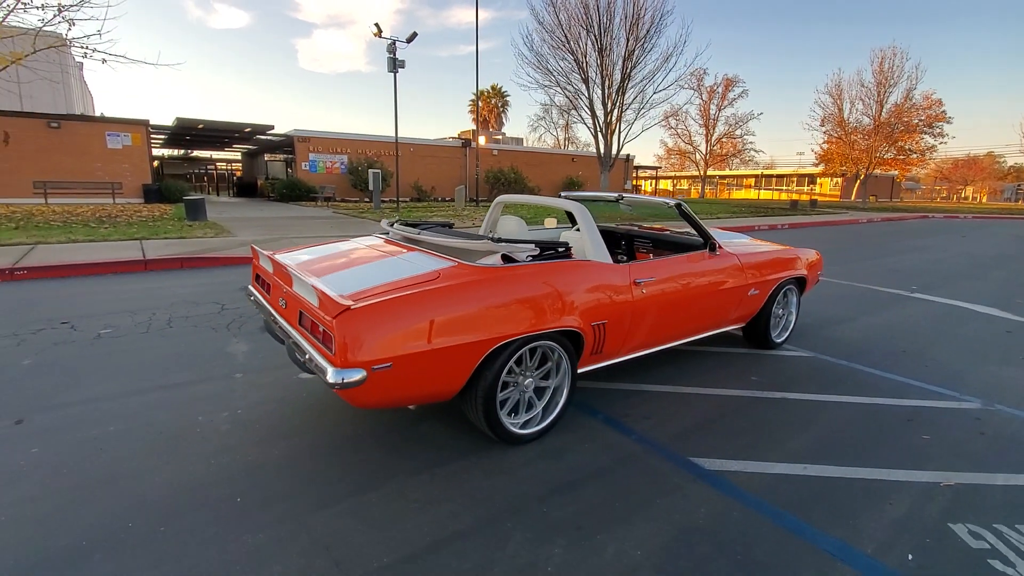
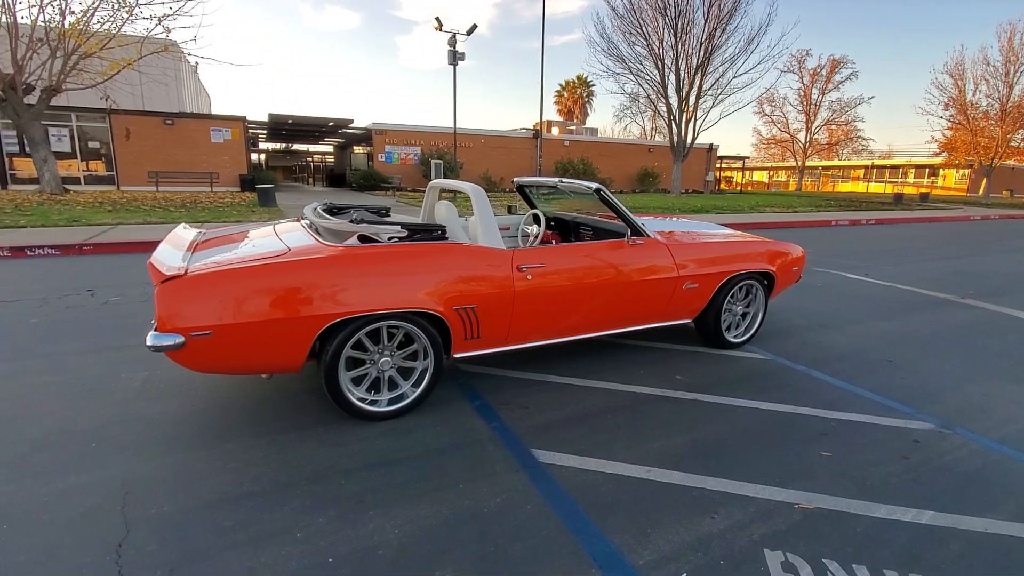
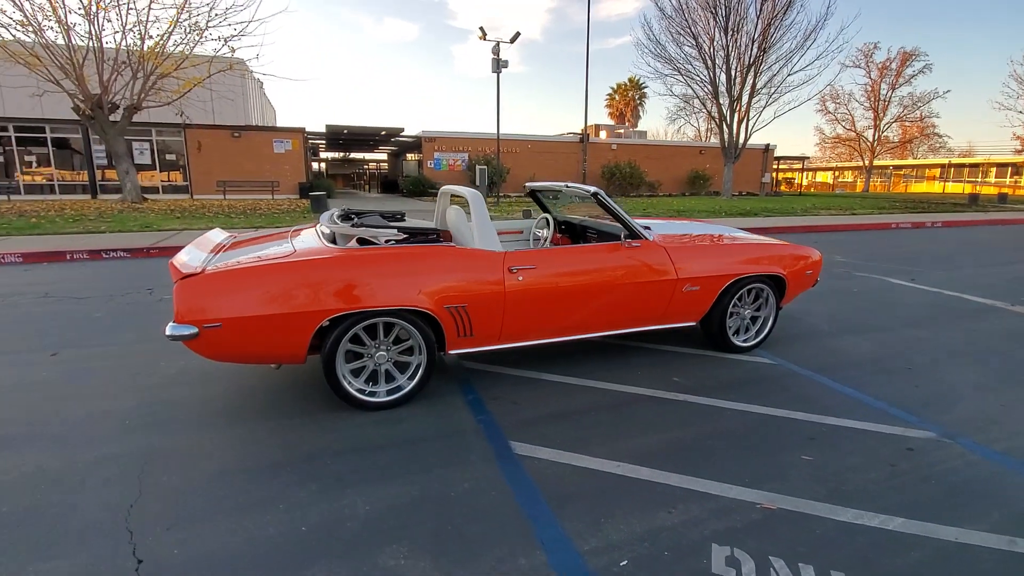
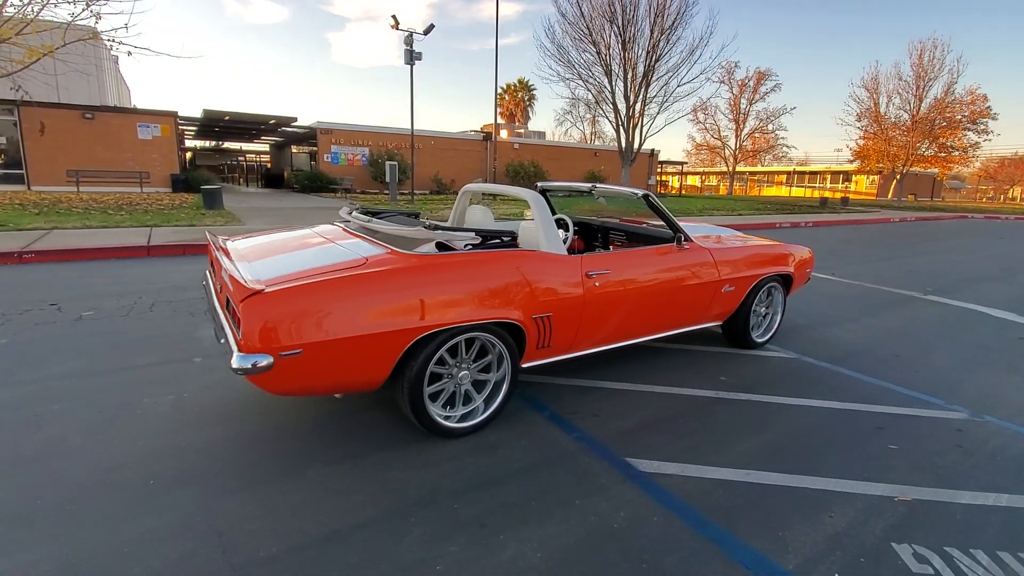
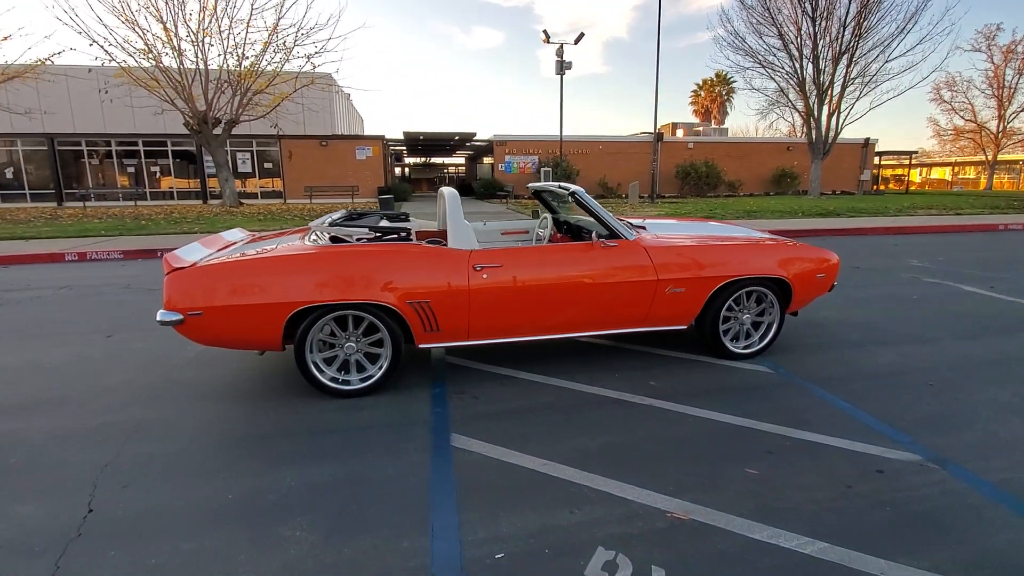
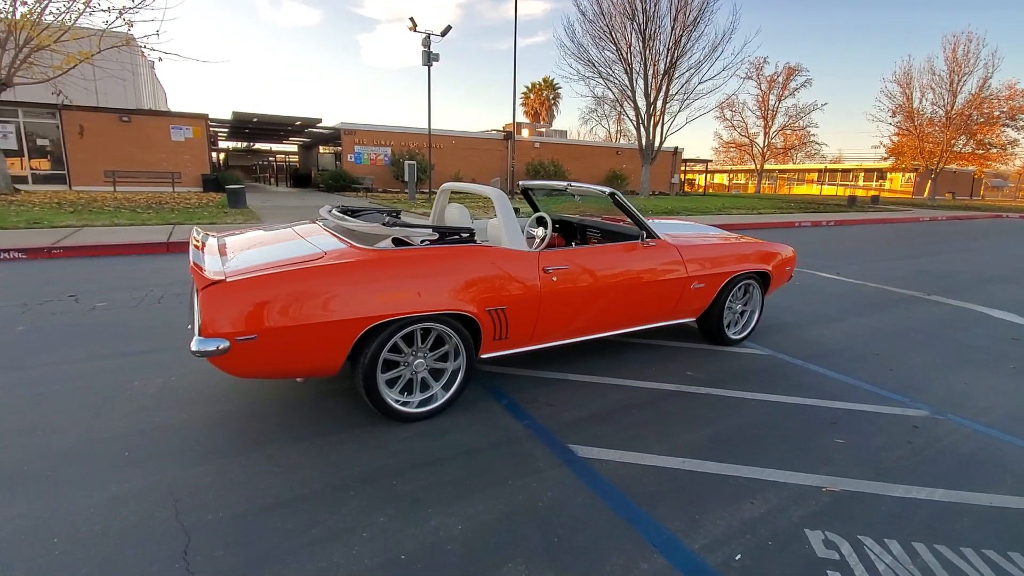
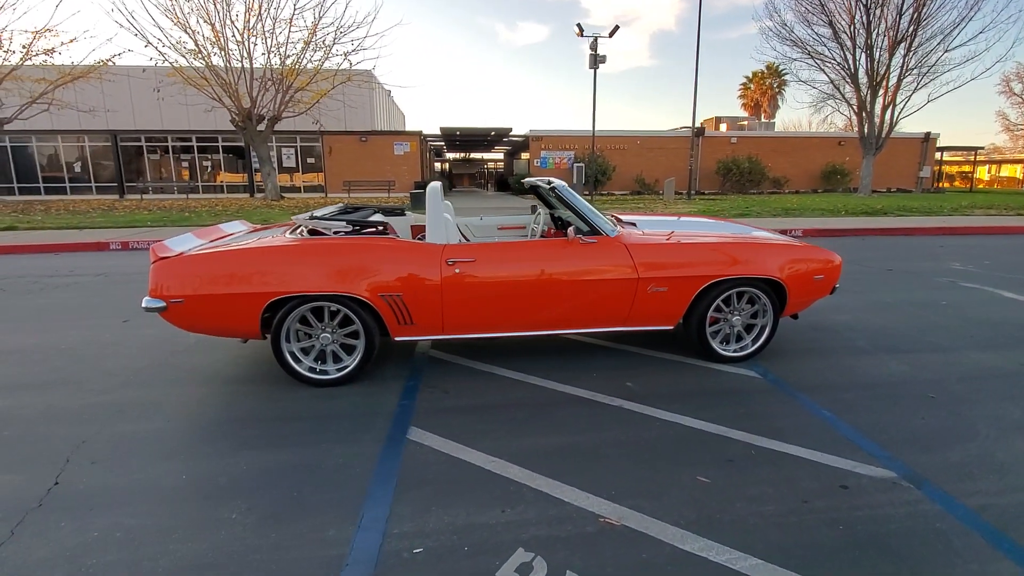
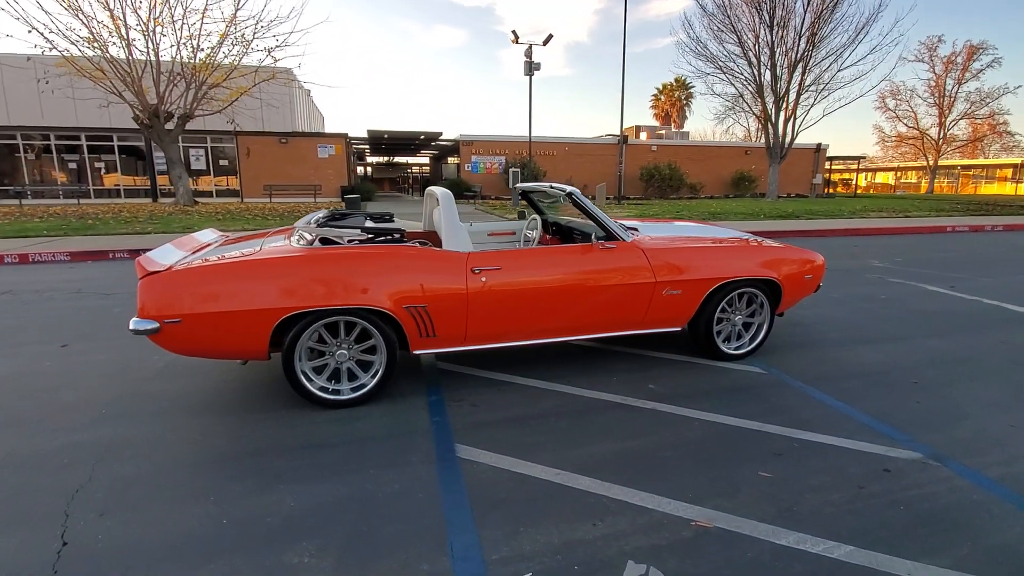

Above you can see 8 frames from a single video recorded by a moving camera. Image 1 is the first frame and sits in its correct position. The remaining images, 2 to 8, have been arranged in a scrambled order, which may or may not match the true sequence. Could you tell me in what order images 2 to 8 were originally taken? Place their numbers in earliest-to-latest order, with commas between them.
4, 6, 2, 3, 8, 5, 7
